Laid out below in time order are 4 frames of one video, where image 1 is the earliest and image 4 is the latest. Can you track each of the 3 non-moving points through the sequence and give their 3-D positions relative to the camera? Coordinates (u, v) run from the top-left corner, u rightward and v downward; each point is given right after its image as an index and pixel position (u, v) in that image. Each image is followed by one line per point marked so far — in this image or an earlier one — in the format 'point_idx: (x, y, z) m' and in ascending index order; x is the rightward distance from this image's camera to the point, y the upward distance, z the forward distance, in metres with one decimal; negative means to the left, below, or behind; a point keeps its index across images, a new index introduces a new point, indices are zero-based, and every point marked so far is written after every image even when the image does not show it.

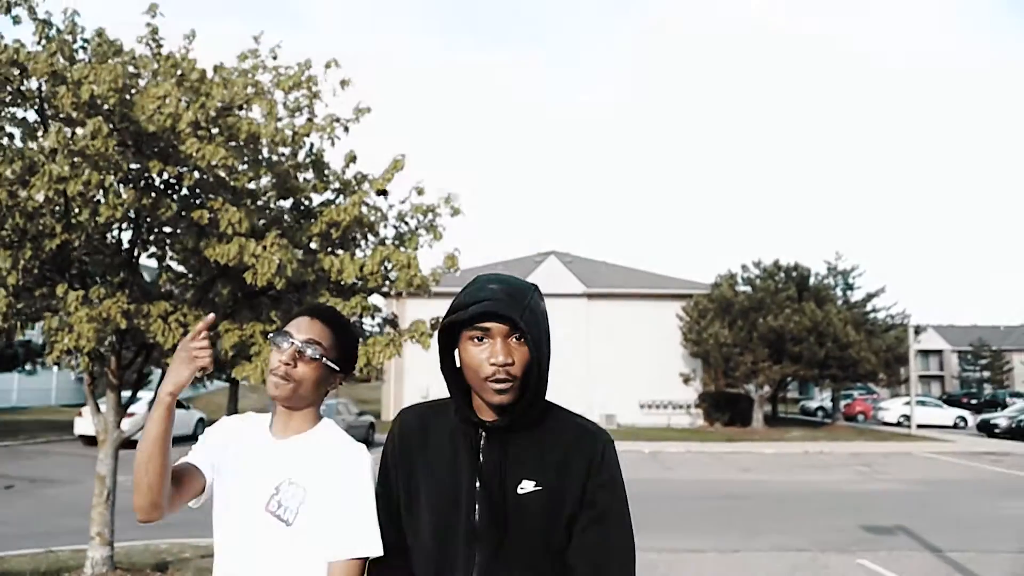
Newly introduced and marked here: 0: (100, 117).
0: (-2.6, +1.1, +4.9) m
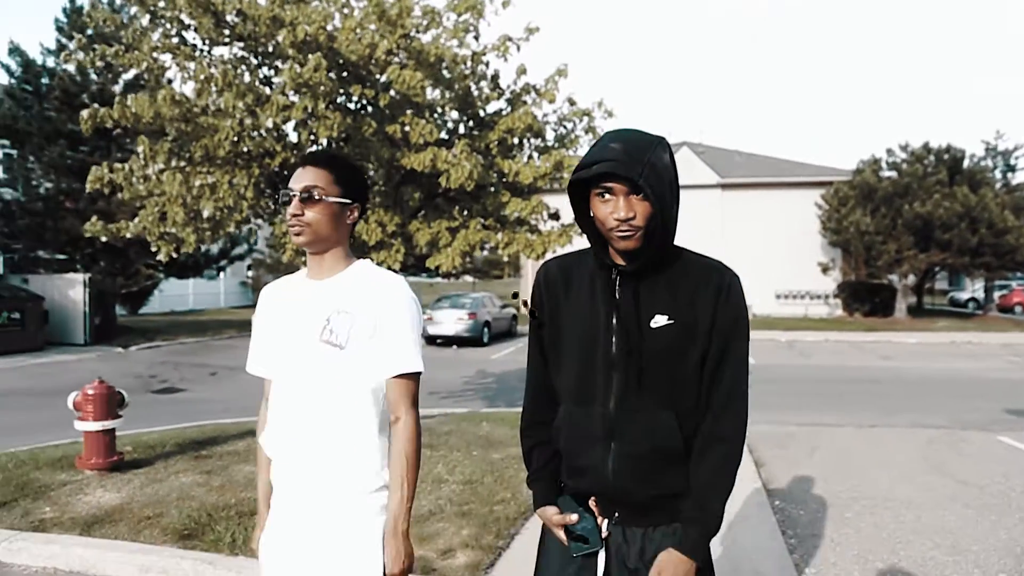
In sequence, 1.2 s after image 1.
0: (-1.5, +1.8, +5.8) m
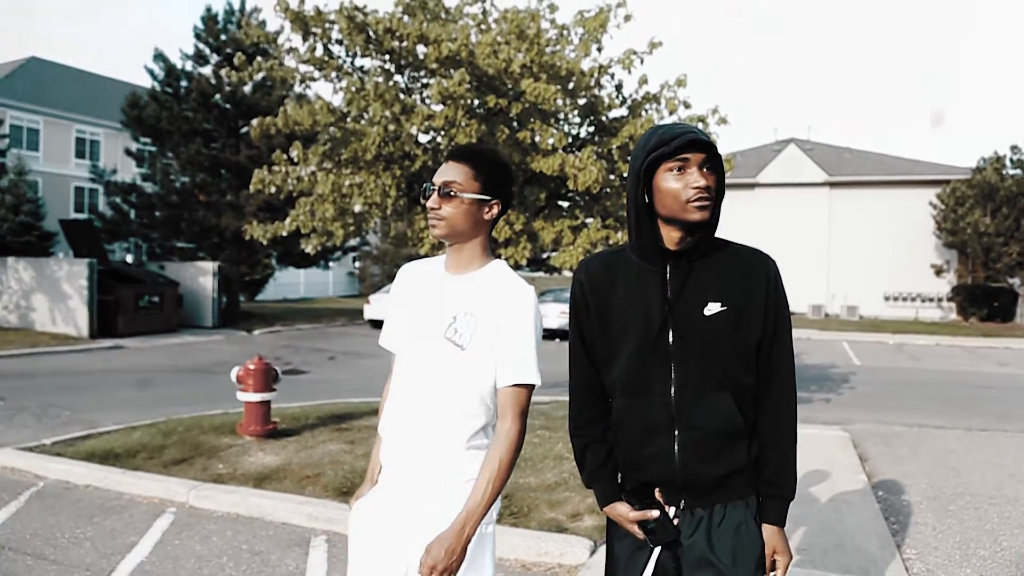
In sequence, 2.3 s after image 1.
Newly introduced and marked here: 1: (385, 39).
0: (-0.4, +1.8, +6.5) m
1: (-1.1, +2.2, +6.9) m
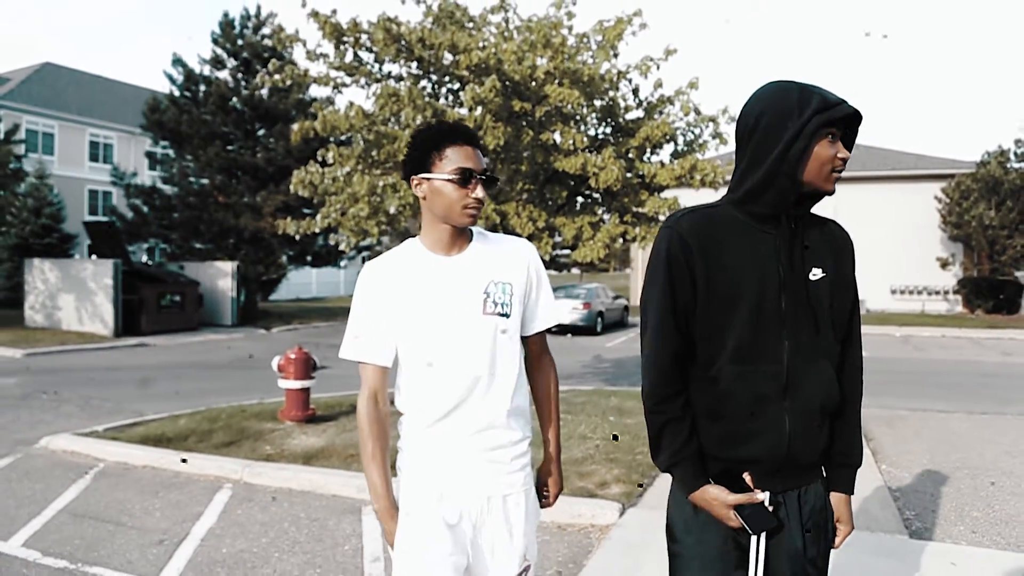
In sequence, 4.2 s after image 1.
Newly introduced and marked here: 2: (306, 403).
0: (-0.2, +1.9, +6.9) m
1: (-0.9, +2.3, +7.4) m
2: (-2.1, -1.2, +8.0) m
